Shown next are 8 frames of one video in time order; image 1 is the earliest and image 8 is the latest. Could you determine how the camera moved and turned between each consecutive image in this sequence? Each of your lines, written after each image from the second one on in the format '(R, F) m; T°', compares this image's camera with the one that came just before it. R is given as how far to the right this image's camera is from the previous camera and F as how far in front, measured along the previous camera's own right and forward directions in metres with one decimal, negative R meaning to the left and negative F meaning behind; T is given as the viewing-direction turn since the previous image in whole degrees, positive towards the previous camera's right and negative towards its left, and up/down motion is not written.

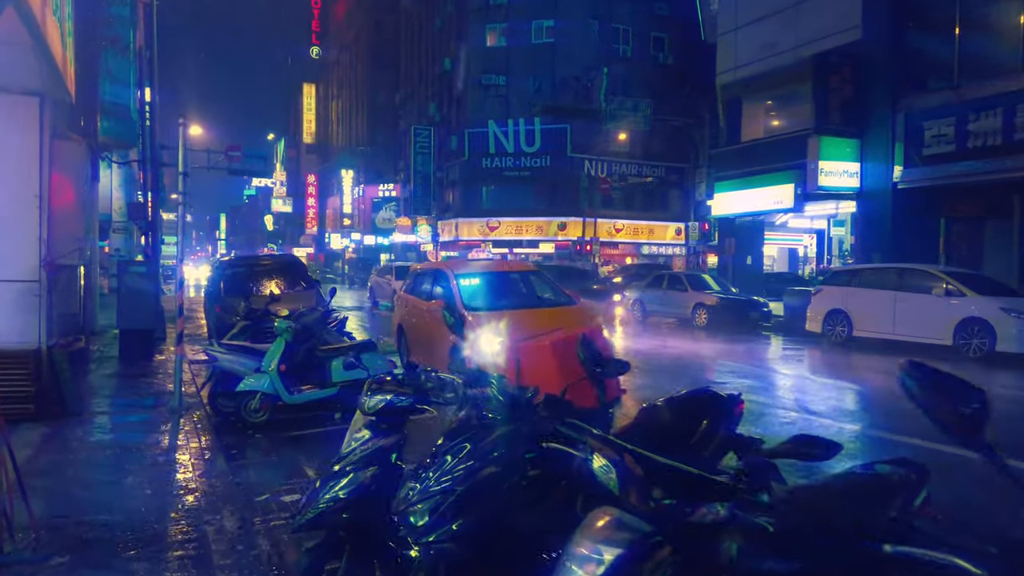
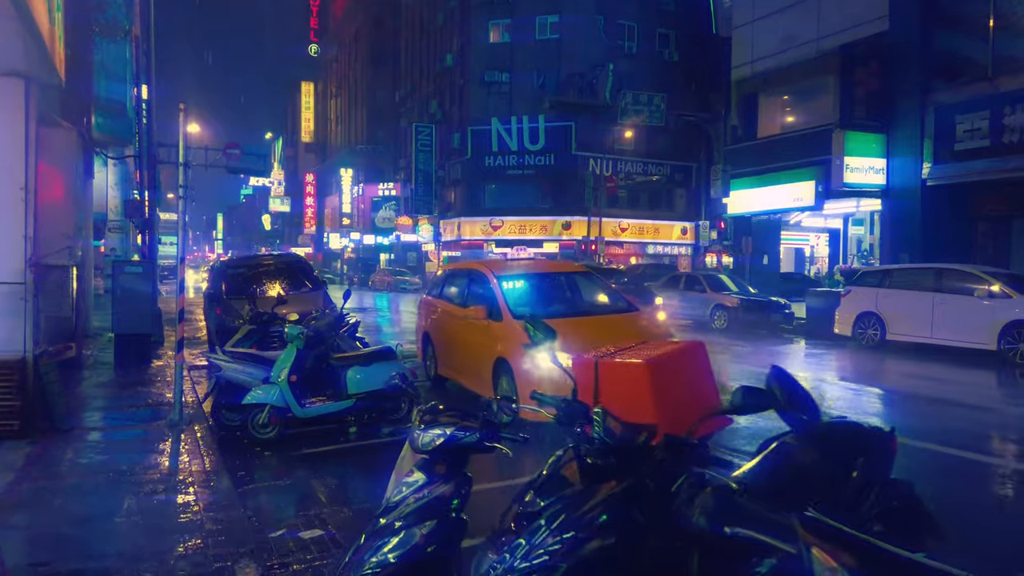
(-0.3, +0.8) m; 0°
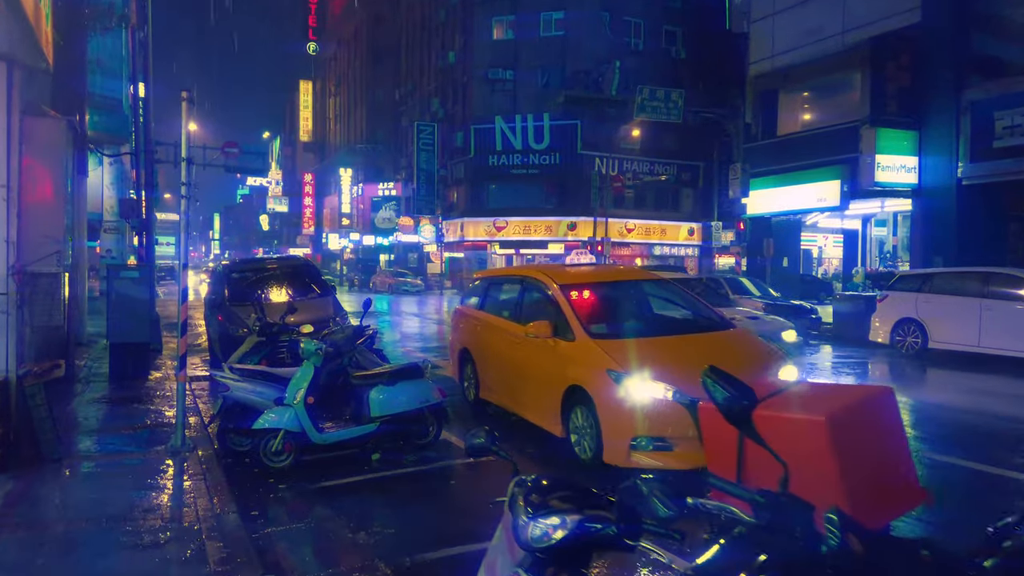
(-0.4, +0.9) m; 0°
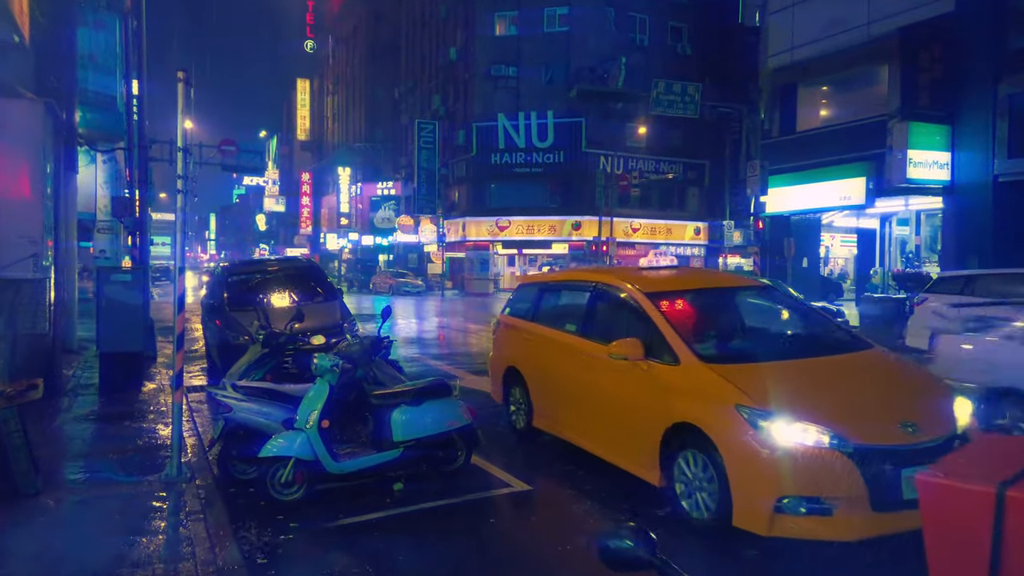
(-0.3, +0.9) m; 0°
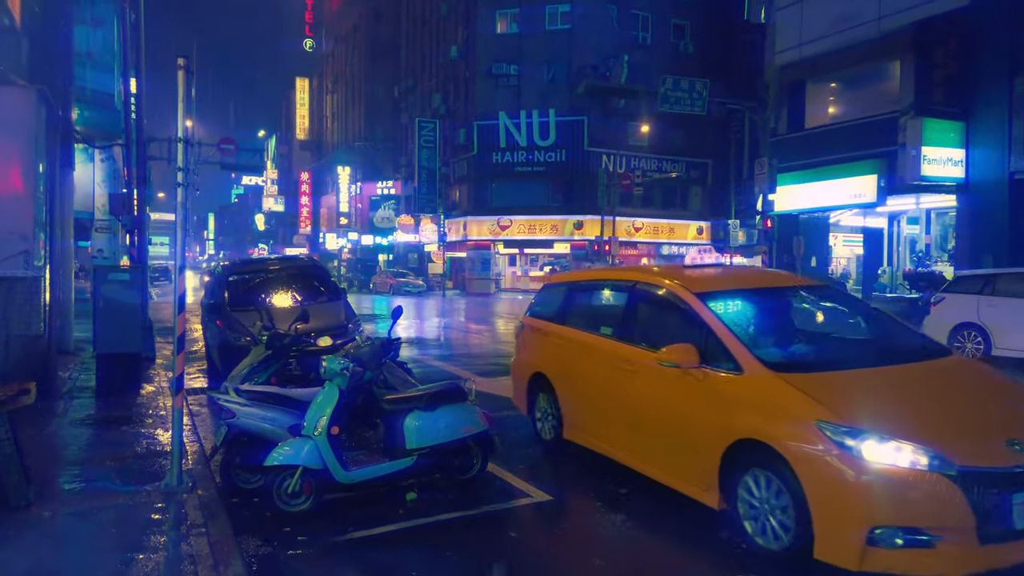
(-0.2, +0.3) m; 0°
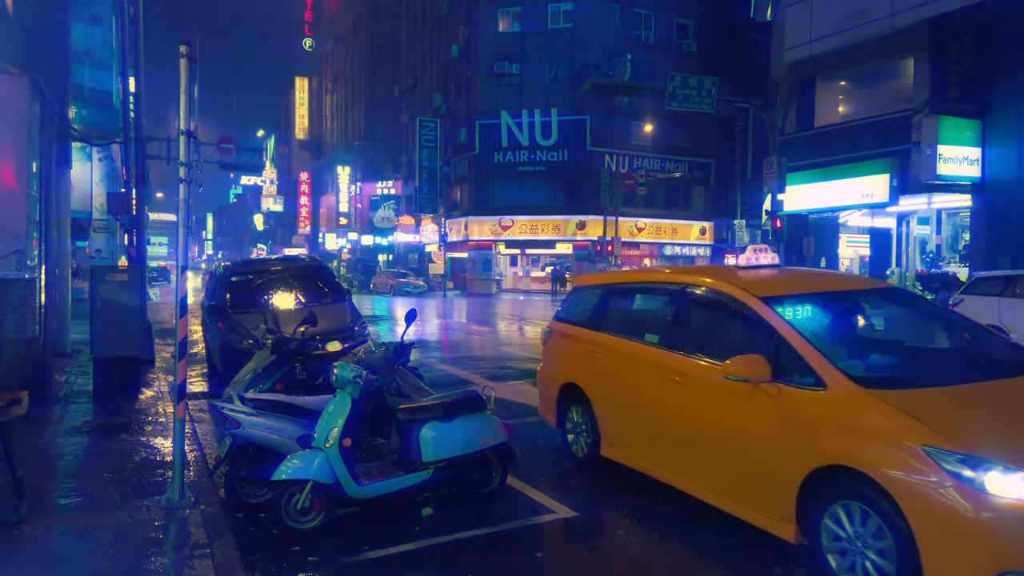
(-0.2, +0.4) m; 0°
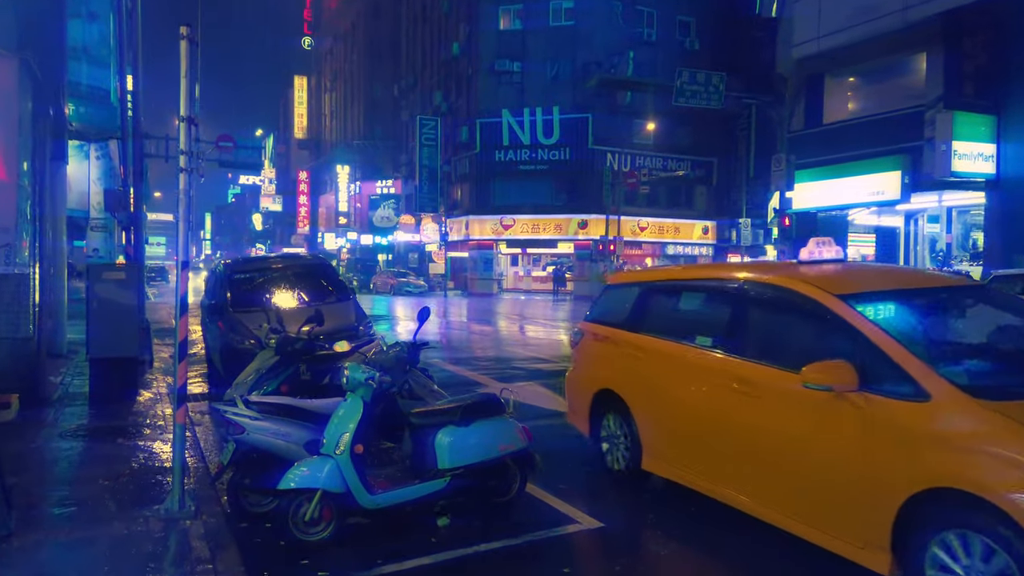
(-0.1, +0.3) m; 0°
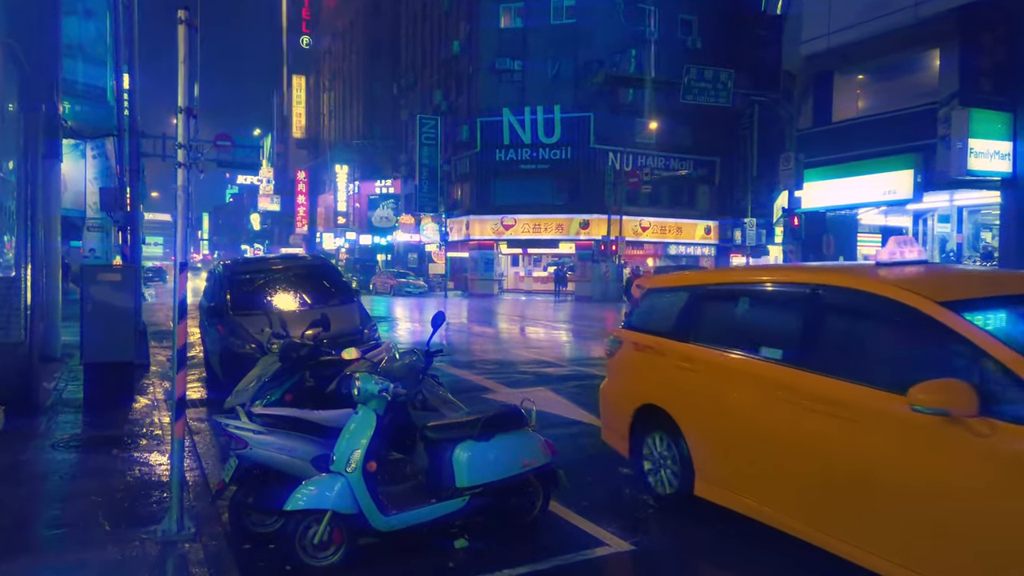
(-0.2, +0.4) m; 0°
